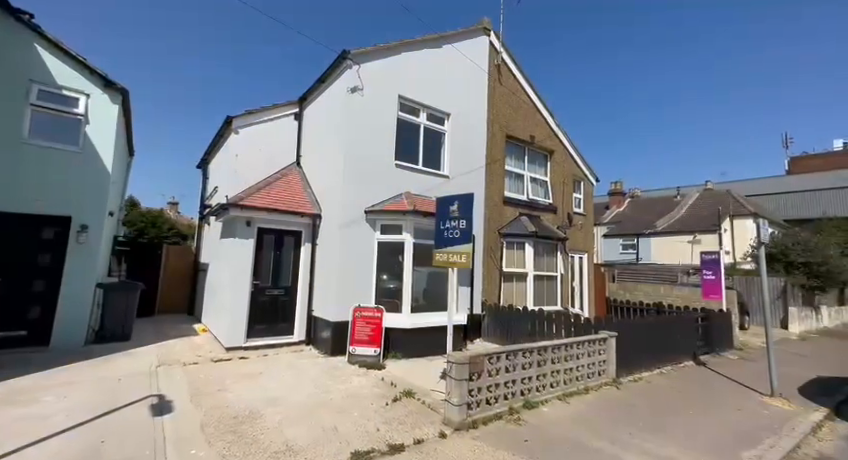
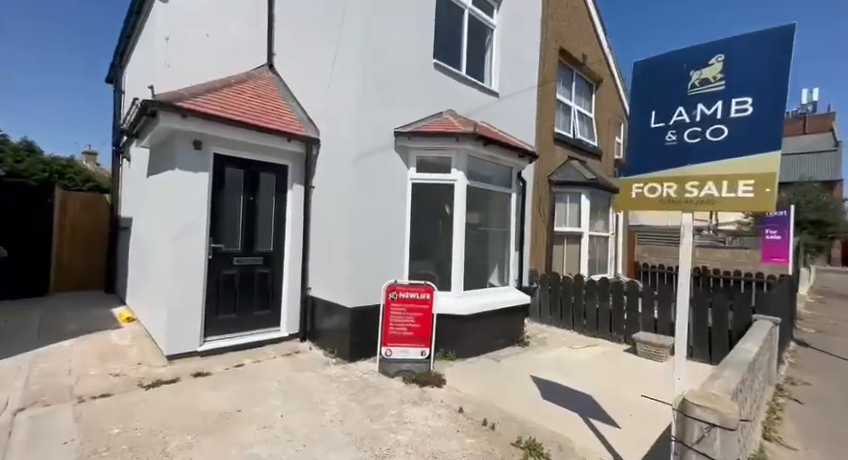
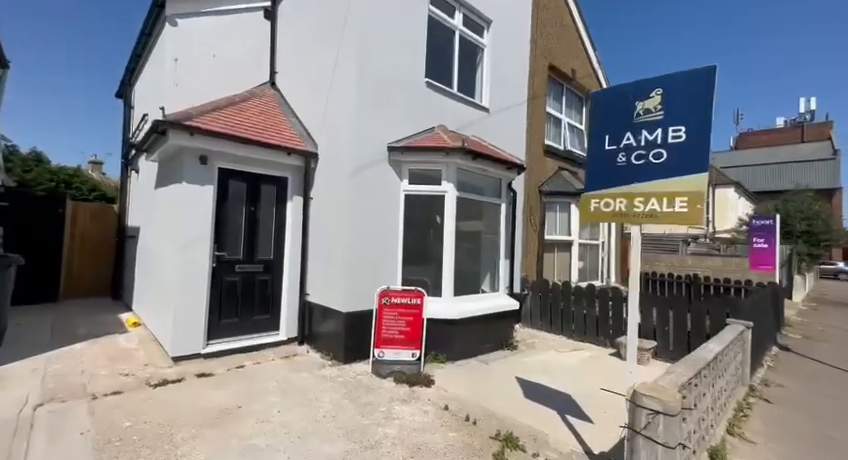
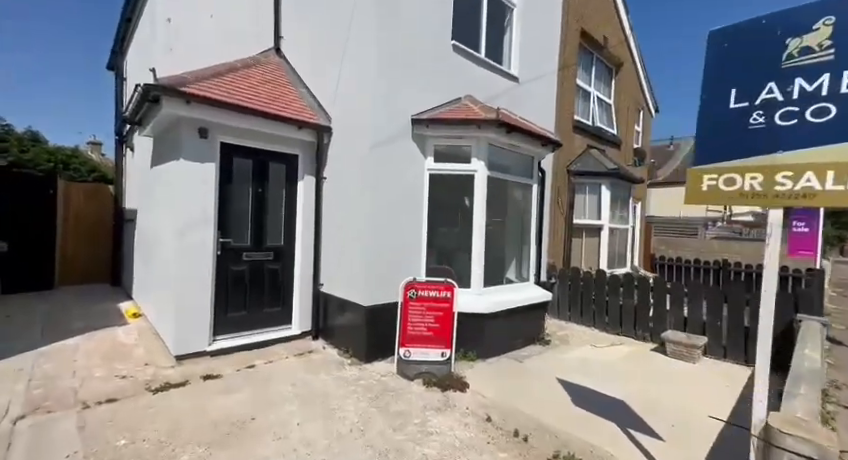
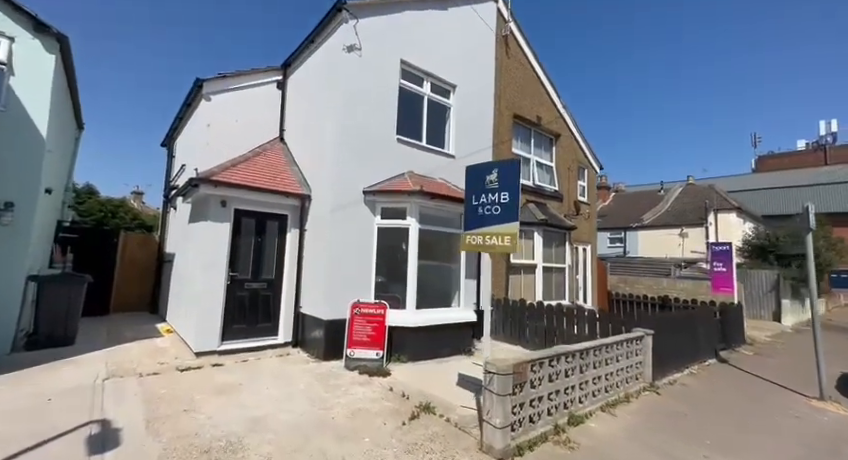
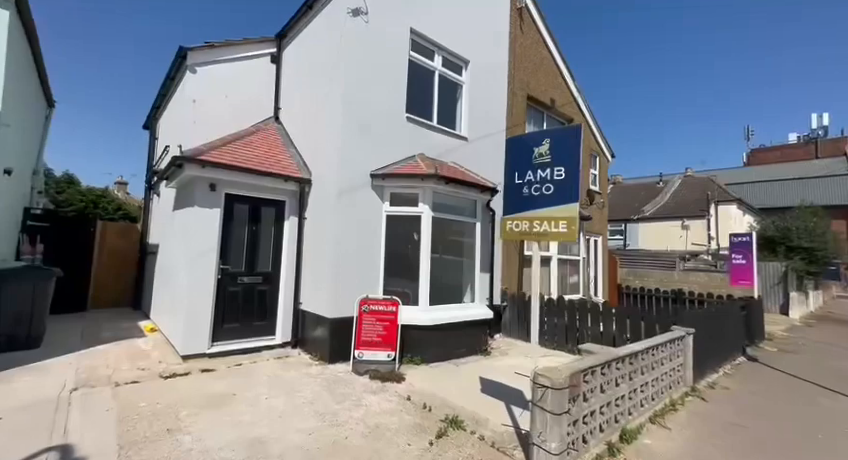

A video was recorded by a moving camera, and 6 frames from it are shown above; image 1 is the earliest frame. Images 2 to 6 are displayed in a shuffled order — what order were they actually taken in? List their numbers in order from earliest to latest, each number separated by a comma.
5, 6, 3, 2, 4
